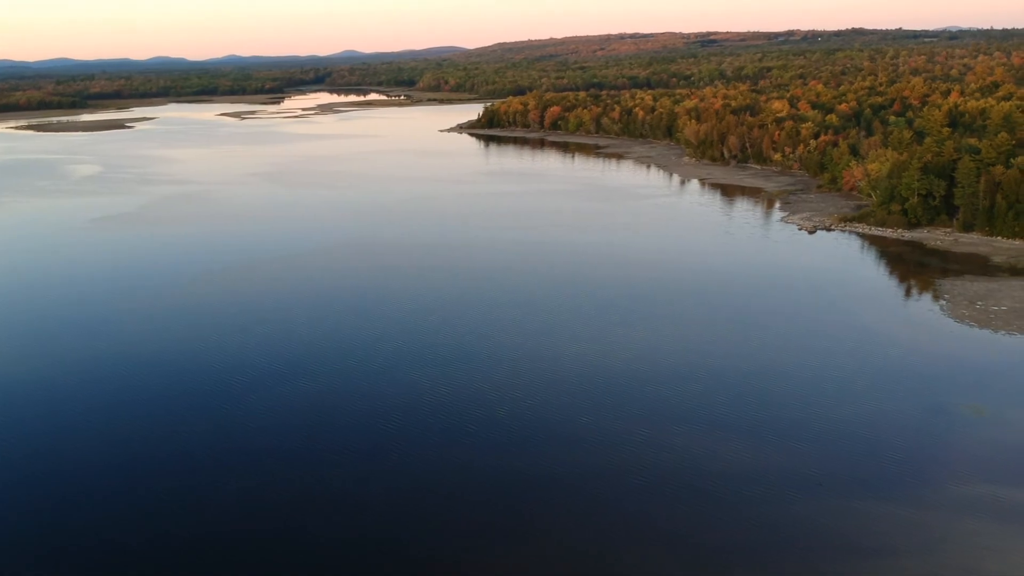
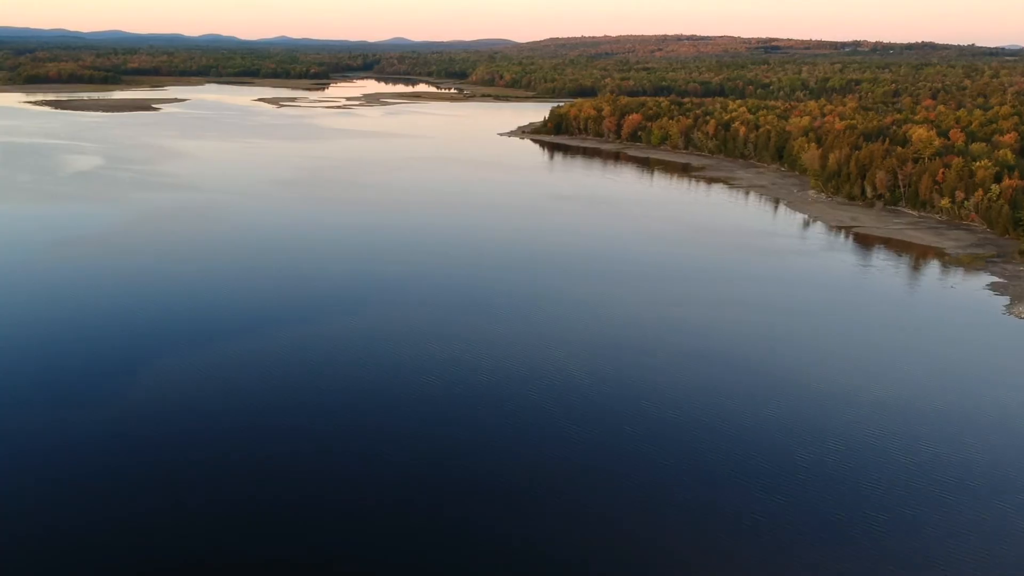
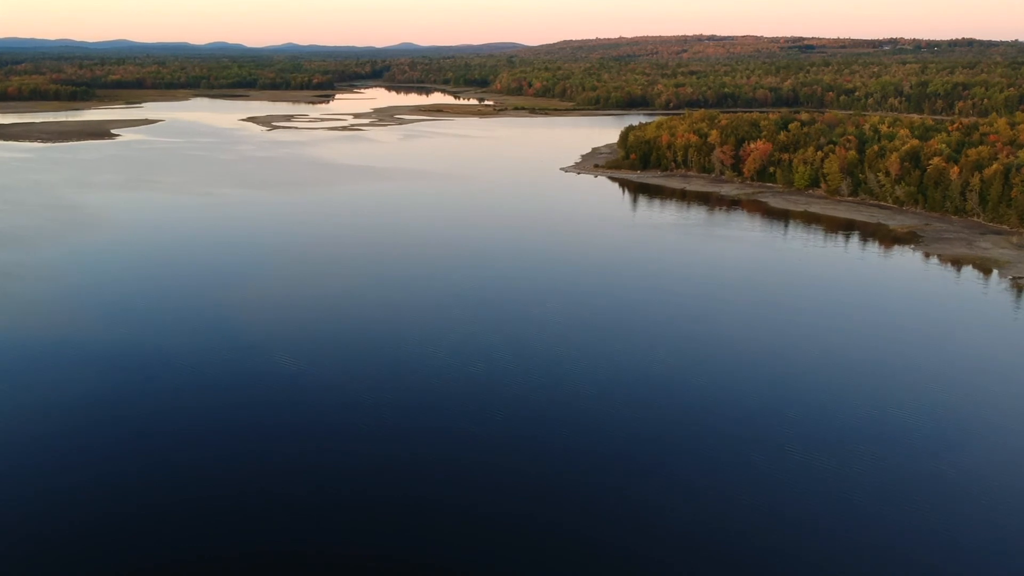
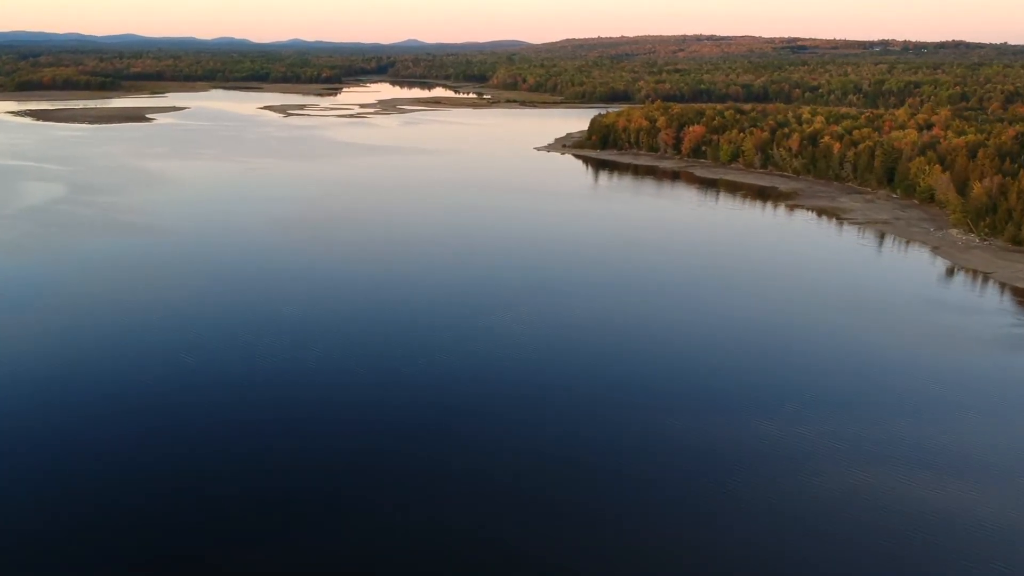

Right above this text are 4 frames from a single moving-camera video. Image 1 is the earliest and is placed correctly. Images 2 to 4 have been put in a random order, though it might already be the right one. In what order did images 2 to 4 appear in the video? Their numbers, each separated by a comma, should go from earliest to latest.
2, 4, 3
